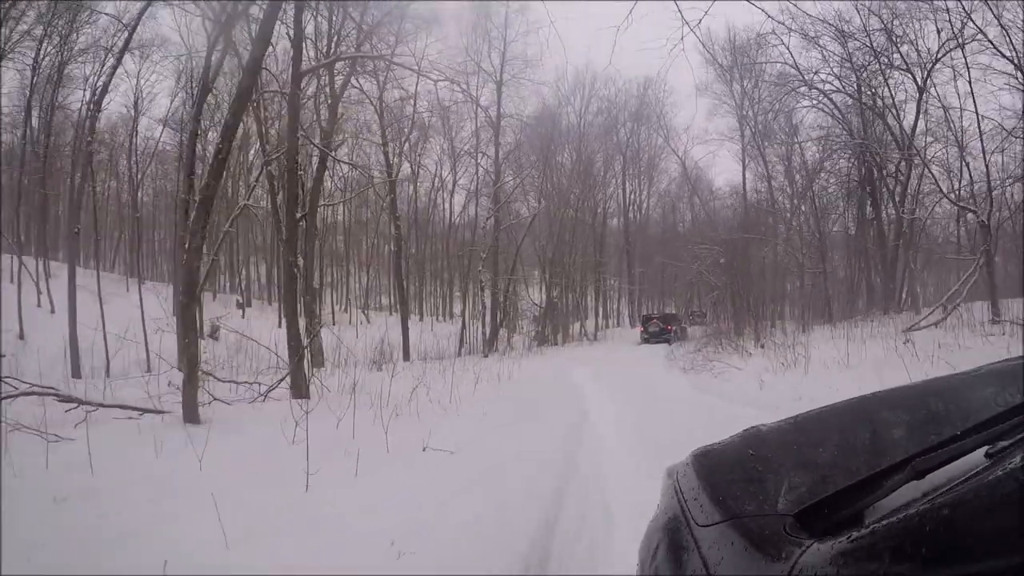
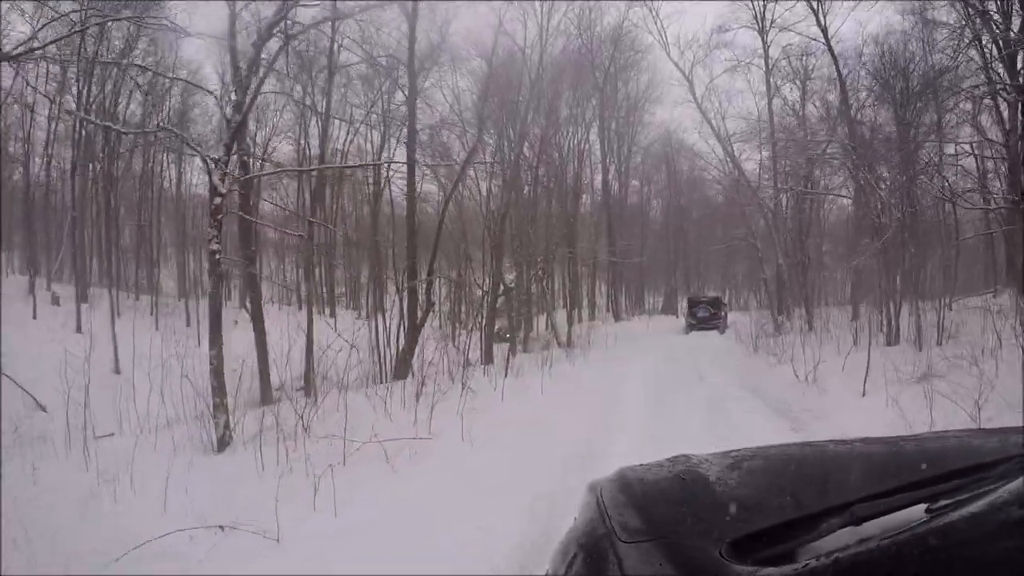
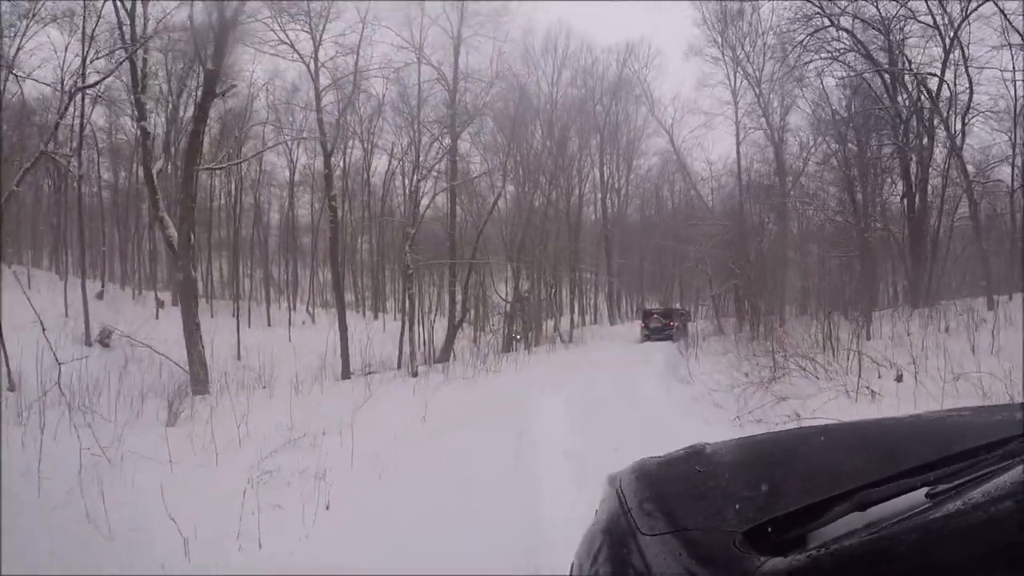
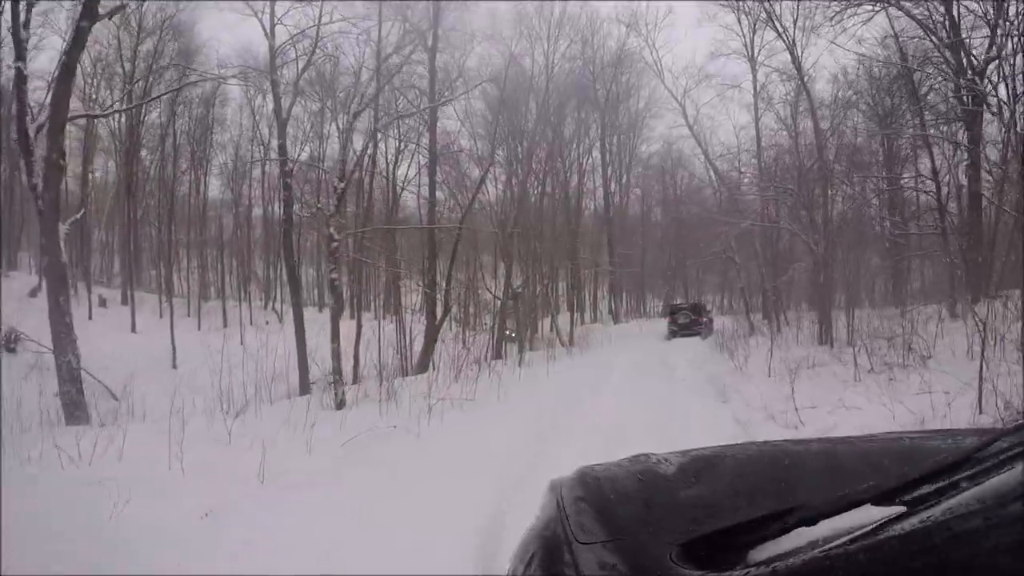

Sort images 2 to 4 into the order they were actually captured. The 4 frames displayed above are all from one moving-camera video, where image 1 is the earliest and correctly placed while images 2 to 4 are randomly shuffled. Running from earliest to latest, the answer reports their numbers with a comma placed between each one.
3, 4, 2
